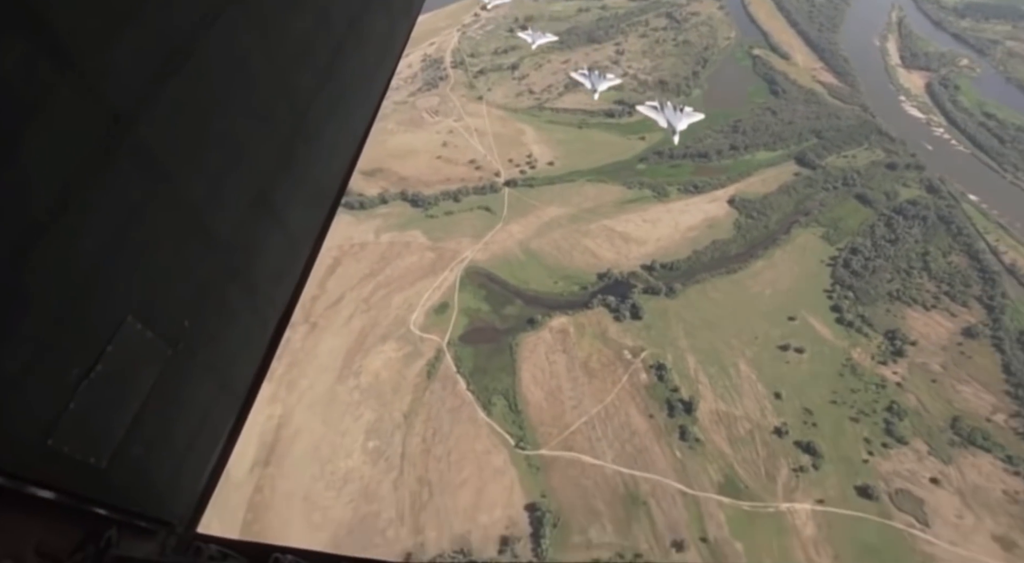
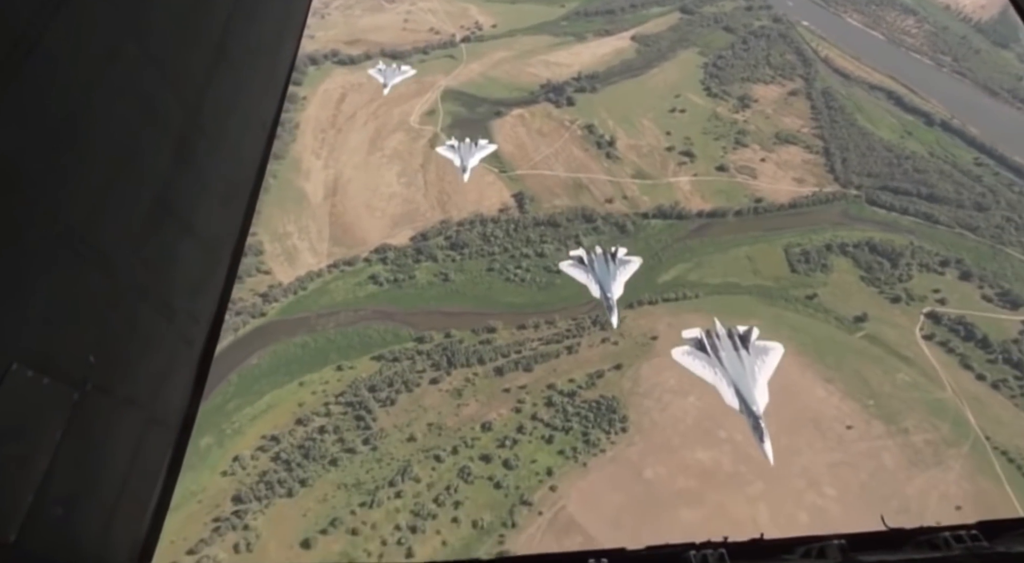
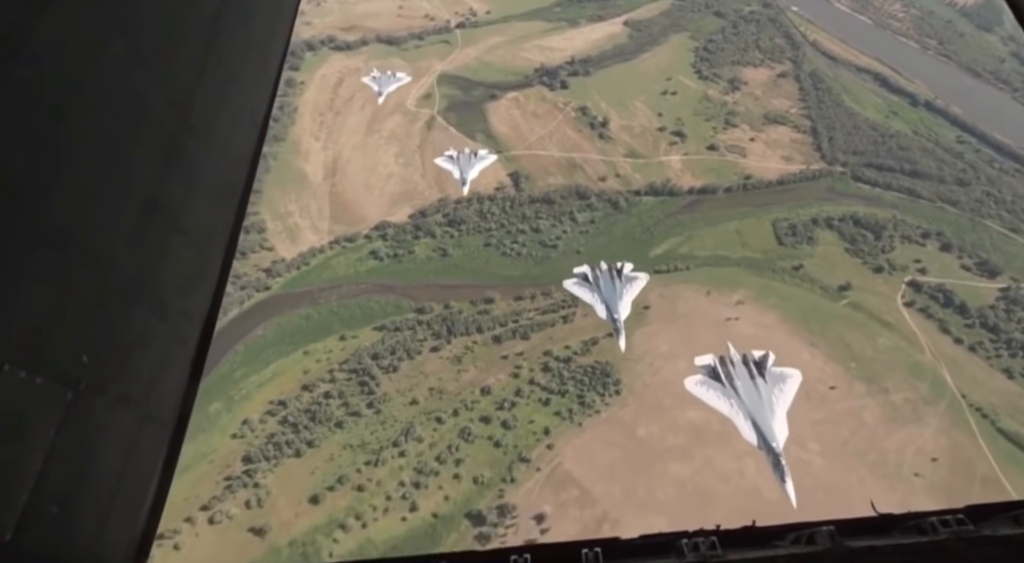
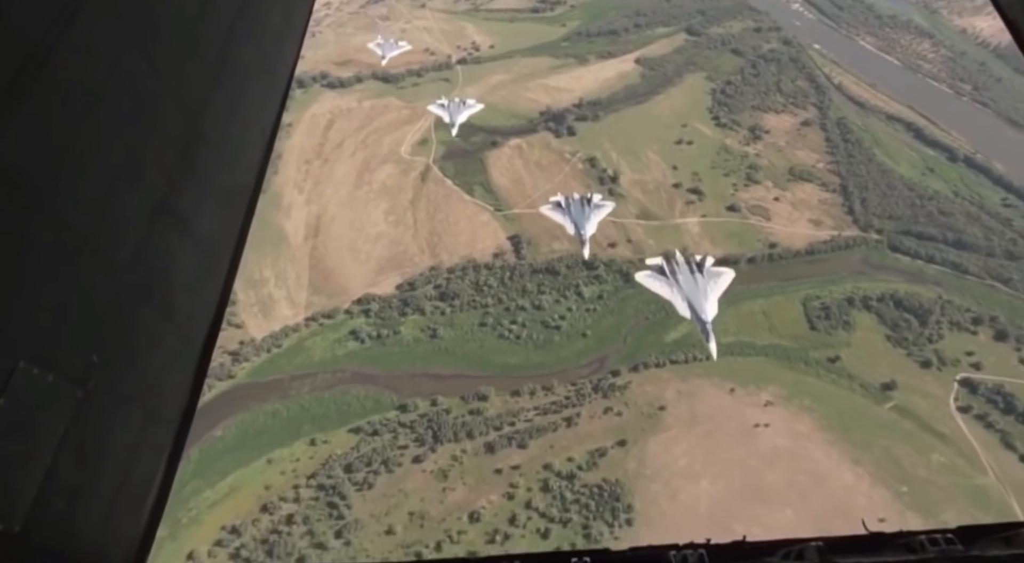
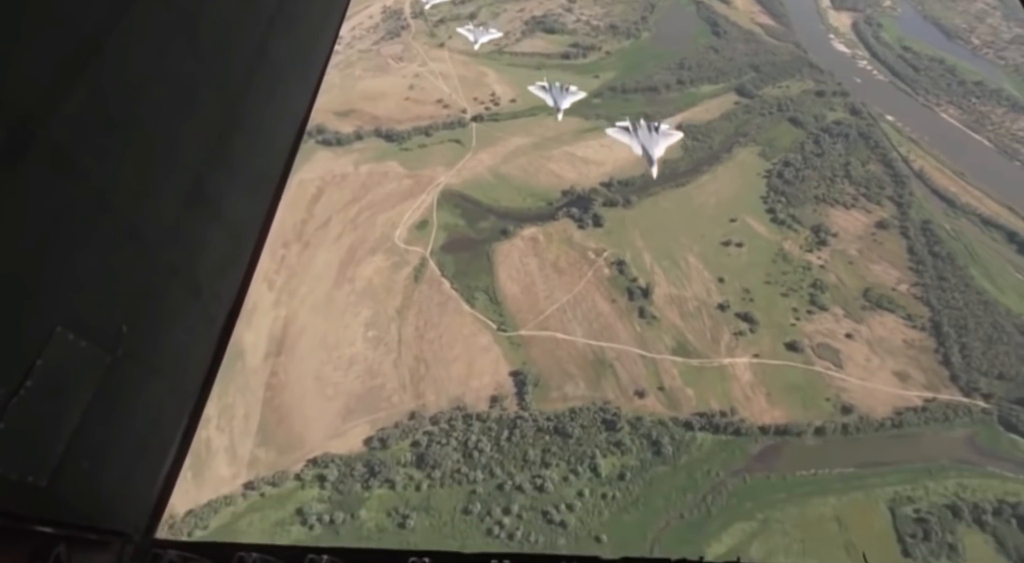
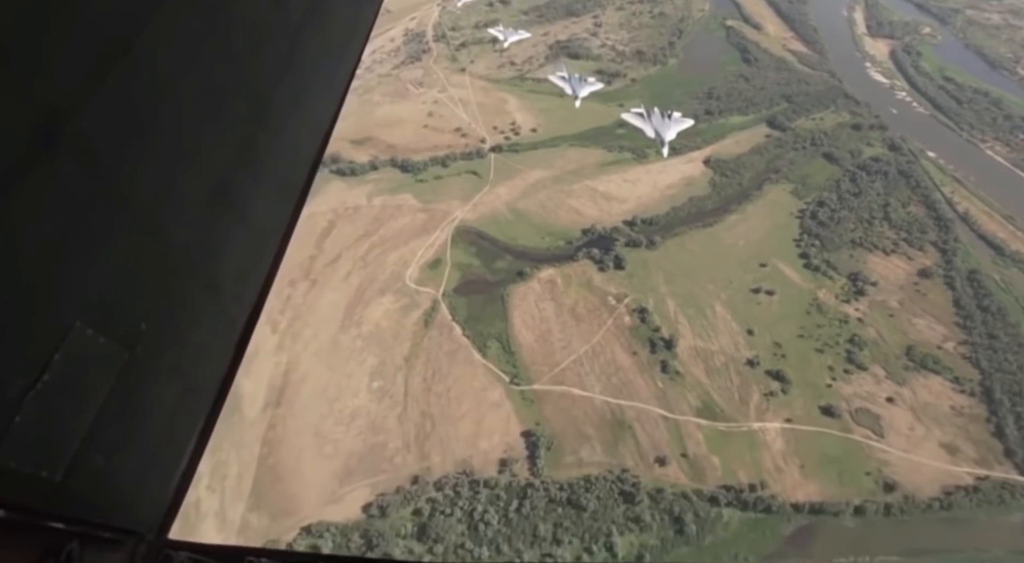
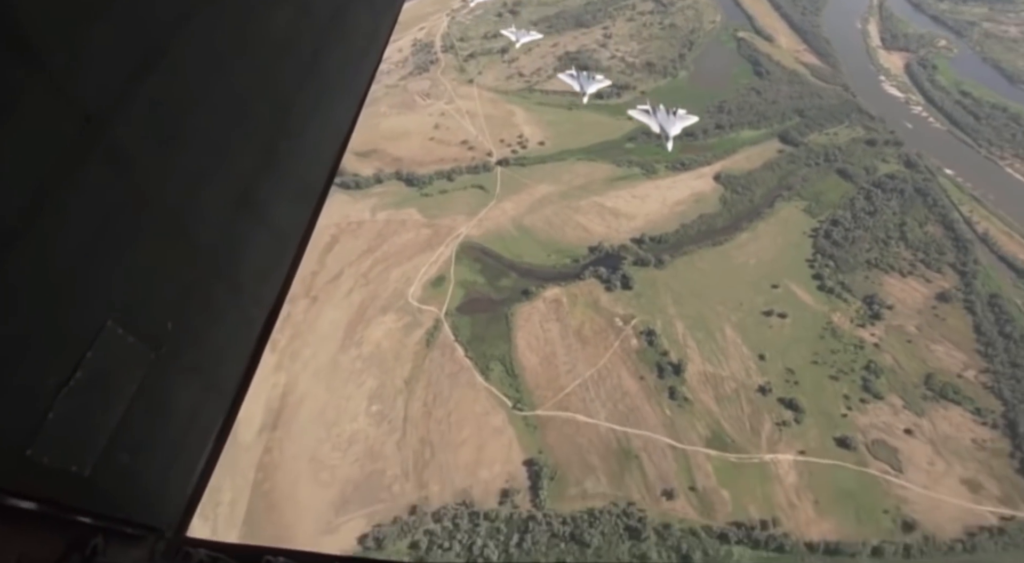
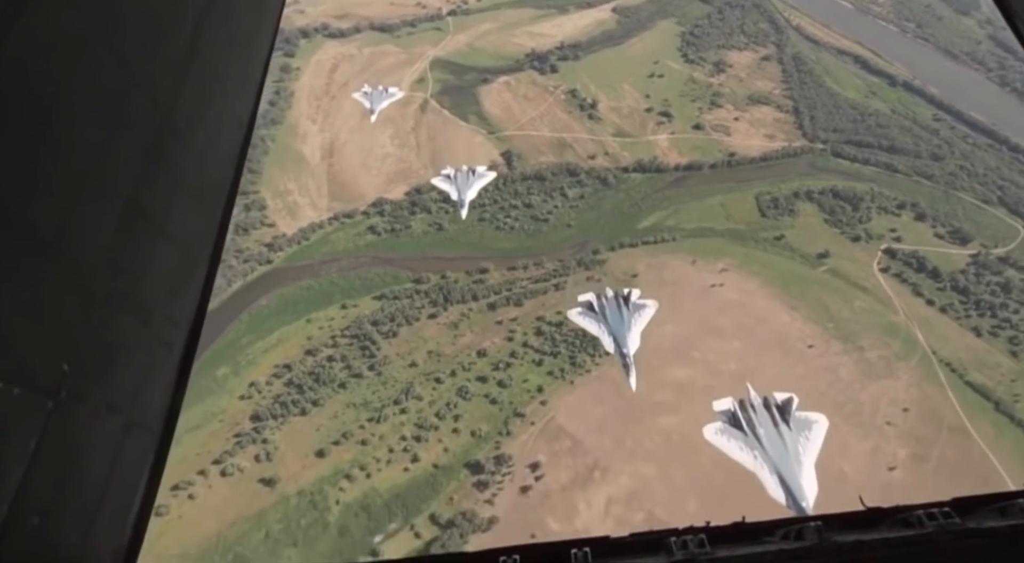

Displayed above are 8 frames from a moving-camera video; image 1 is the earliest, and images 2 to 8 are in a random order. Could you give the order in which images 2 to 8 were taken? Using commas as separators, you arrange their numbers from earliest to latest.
7, 6, 5, 4, 2, 3, 8
